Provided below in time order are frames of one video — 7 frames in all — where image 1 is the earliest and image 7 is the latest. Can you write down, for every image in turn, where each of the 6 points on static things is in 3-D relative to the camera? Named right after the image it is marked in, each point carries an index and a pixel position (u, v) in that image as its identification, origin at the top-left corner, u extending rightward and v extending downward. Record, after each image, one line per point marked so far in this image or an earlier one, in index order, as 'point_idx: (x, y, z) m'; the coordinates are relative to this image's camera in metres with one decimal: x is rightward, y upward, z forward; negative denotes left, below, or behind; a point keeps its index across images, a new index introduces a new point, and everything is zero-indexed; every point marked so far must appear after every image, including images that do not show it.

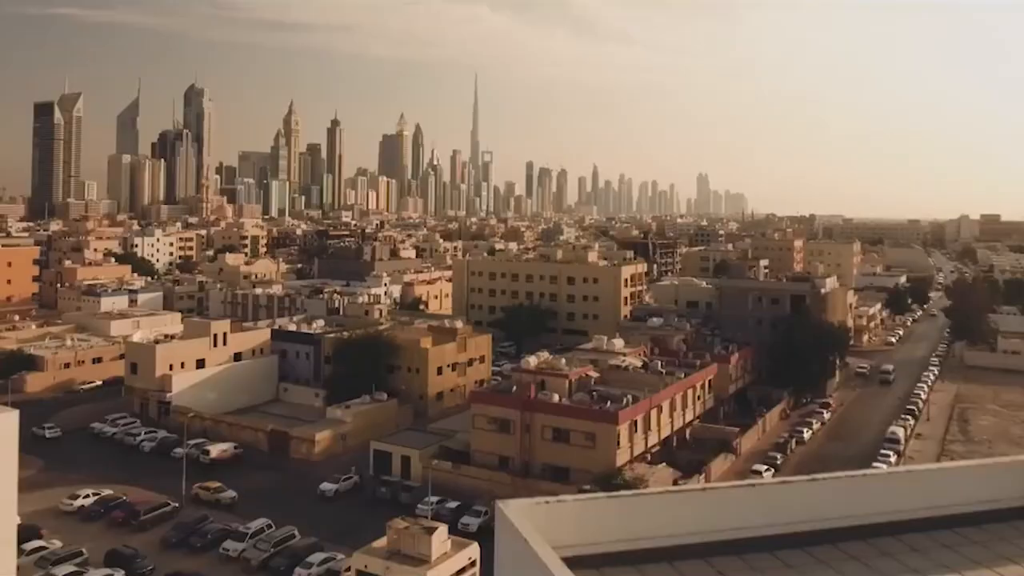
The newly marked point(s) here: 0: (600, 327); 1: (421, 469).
0: (+1.9, -0.8, +18.7) m
1: (-1.1, -2.2, +10.7) m
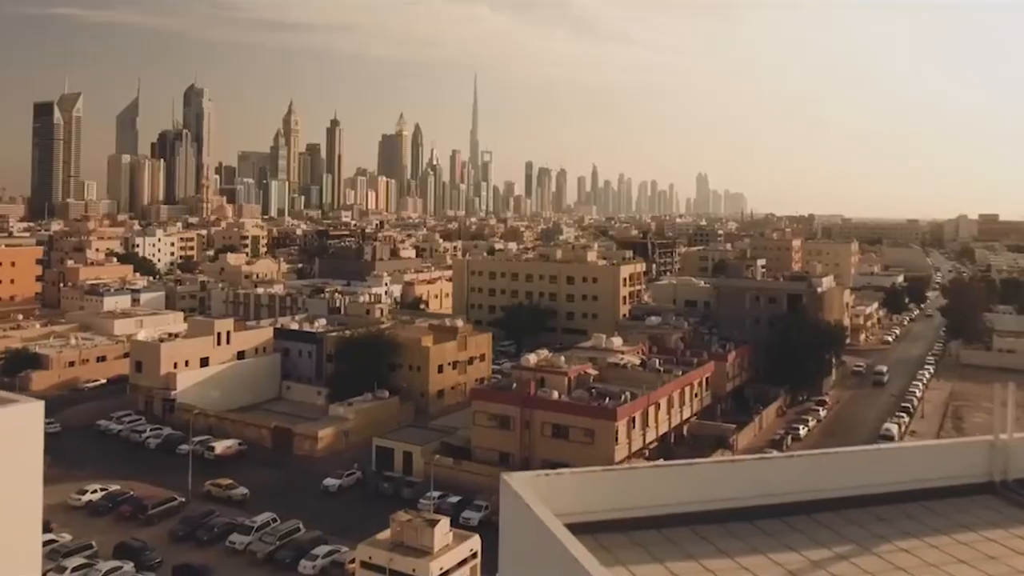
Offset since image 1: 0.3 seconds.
0: (+1.9, -0.8, +18.9) m
1: (-1.1, -2.1, +10.9) m
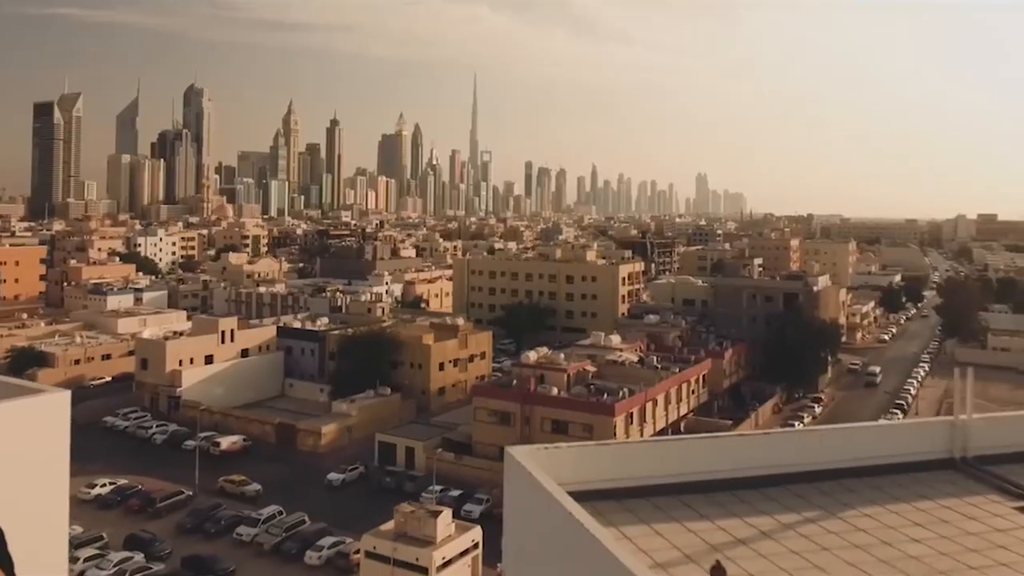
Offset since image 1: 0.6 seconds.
0: (+1.9, -0.8, +19.1) m
1: (-1.1, -2.1, +11.1) m
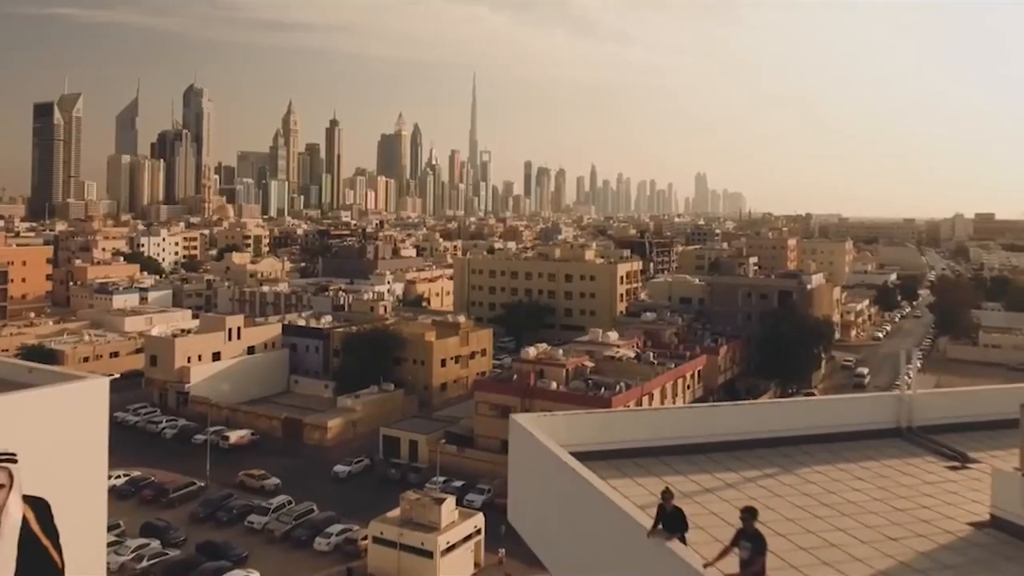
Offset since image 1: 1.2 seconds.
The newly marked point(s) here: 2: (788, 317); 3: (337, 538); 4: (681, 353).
0: (+1.9, -0.7, +19.5) m
1: (-1.1, -2.1, +11.4) m
2: (+5.1, -0.5, +16.6) m
3: (-1.7, -2.4, +8.7) m
4: (+2.6, -1.0, +13.6) m
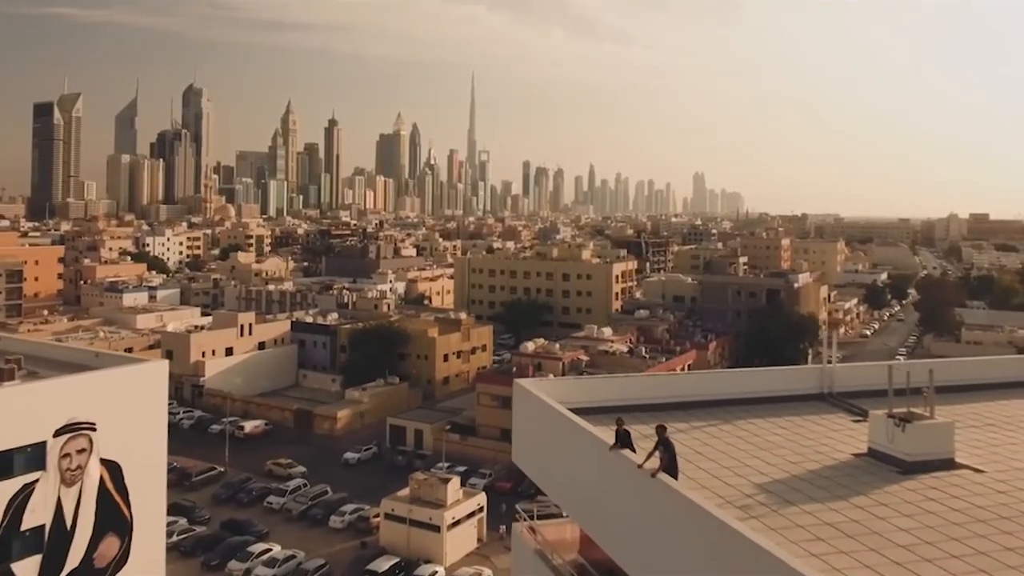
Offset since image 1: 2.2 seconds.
0: (+1.8, -0.7, +20.2) m
1: (-1.1, -2.1, +12.2) m
2: (+5.1, -0.5, +17.3) m
3: (-1.7, -2.4, +9.4) m
4: (+2.6, -1.0, +14.3) m
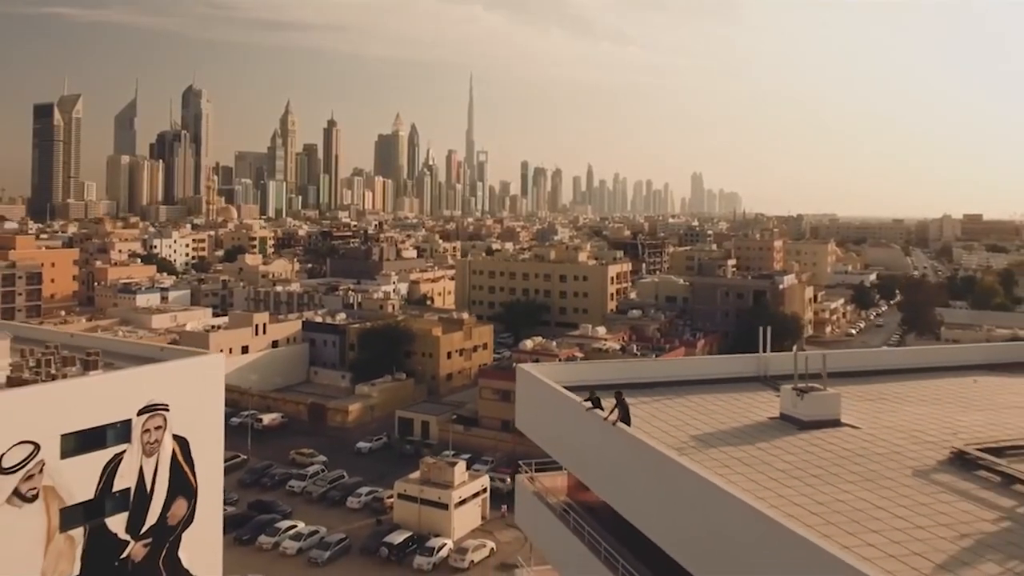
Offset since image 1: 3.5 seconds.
0: (+1.8, -0.7, +21.2) m
1: (-1.1, -2.1, +13.1) m
2: (+5.1, -0.5, +18.3) m
3: (-1.7, -2.4, +10.4) m
4: (+2.6, -1.0, +15.3) m
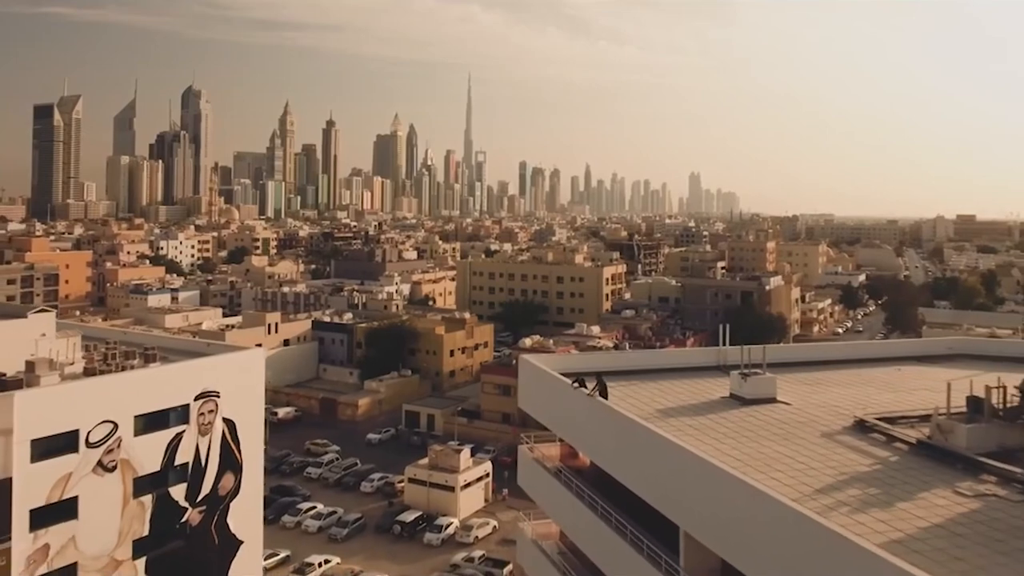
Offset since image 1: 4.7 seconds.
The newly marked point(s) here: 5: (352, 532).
0: (+1.8, -0.8, +22.1) m
1: (-1.1, -2.1, +14.1) m
2: (+5.1, -0.6, +19.2) m
3: (-1.7, -2.5, +11.3) m
4: (+2.5, -1.0, +16.2) m
5: (-1.7, -2.7, +9.7) m
